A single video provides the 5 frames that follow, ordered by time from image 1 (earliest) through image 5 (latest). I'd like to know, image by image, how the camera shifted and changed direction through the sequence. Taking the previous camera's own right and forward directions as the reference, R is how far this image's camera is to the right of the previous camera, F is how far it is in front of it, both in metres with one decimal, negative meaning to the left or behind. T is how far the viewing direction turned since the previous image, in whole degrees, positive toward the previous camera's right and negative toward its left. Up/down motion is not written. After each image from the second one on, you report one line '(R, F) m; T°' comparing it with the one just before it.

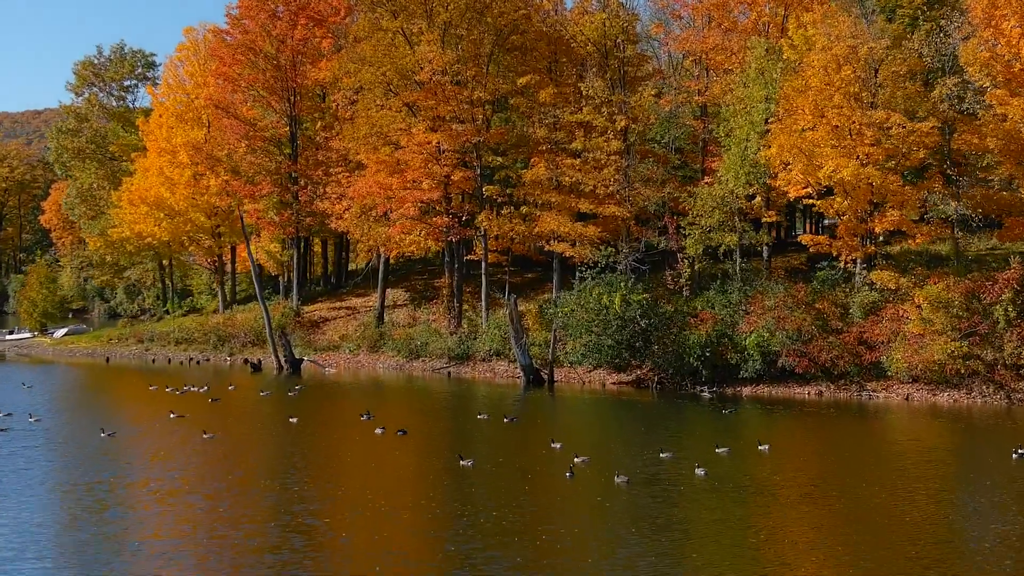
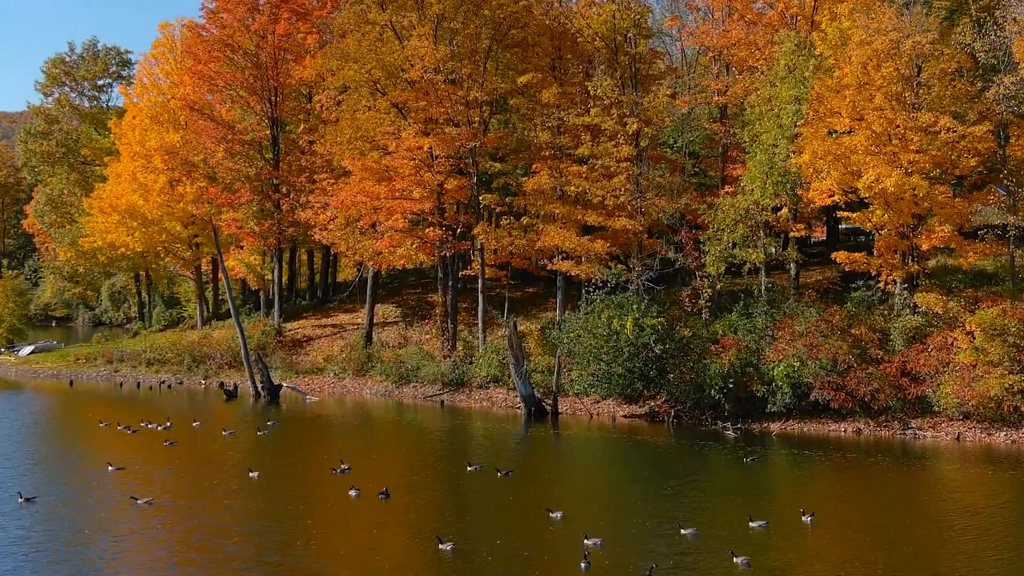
(0.0, +2.5) m; 0°
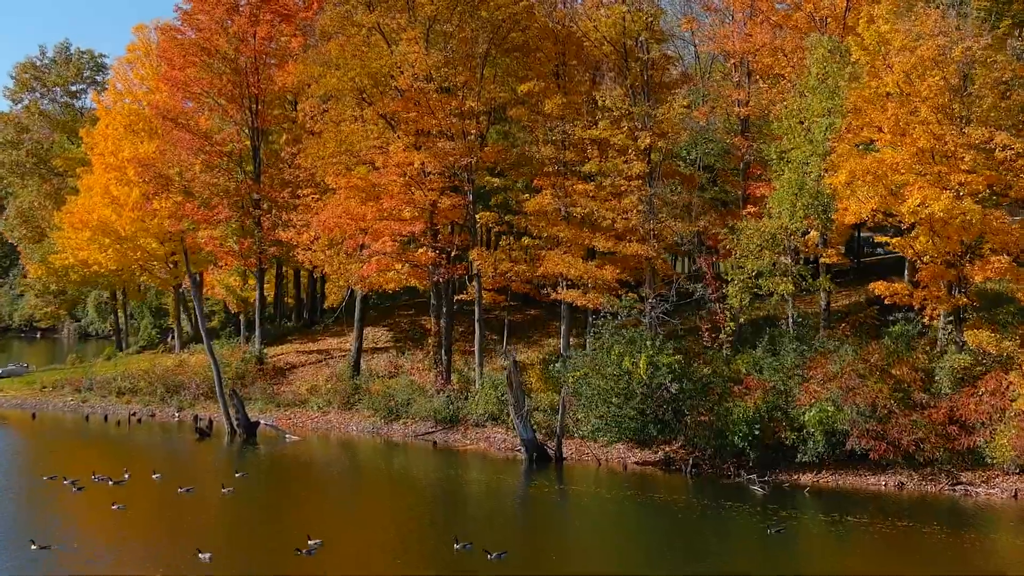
(0.0, +2.2) m; 0°
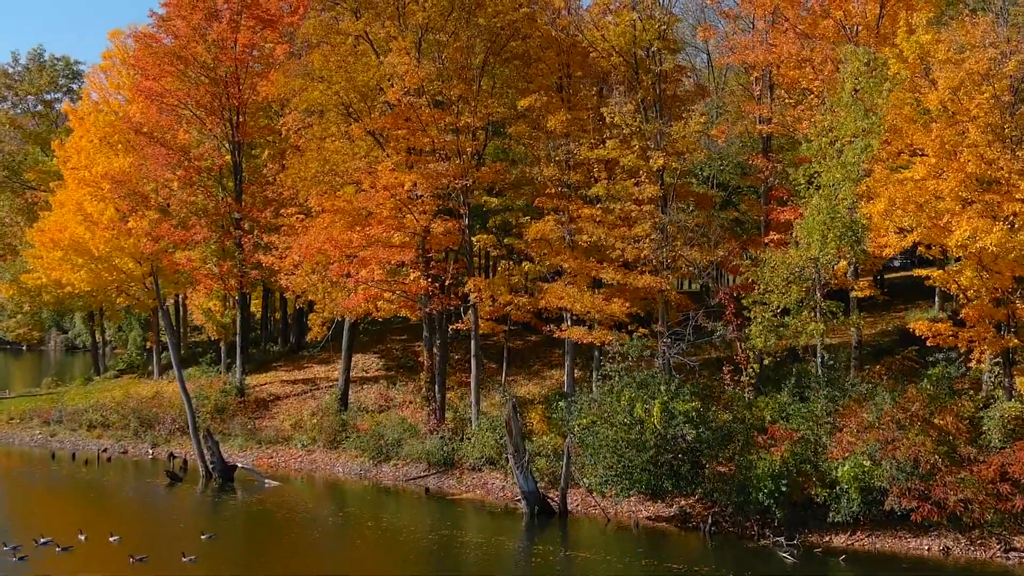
(0.0, +1.9) m; 0°
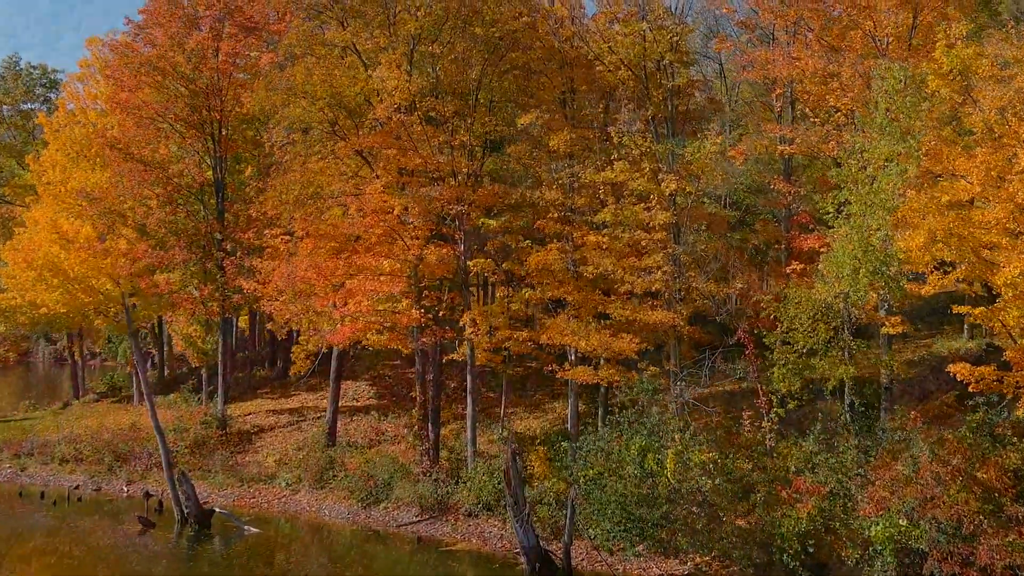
(0.0, +1.6) m; 0°
